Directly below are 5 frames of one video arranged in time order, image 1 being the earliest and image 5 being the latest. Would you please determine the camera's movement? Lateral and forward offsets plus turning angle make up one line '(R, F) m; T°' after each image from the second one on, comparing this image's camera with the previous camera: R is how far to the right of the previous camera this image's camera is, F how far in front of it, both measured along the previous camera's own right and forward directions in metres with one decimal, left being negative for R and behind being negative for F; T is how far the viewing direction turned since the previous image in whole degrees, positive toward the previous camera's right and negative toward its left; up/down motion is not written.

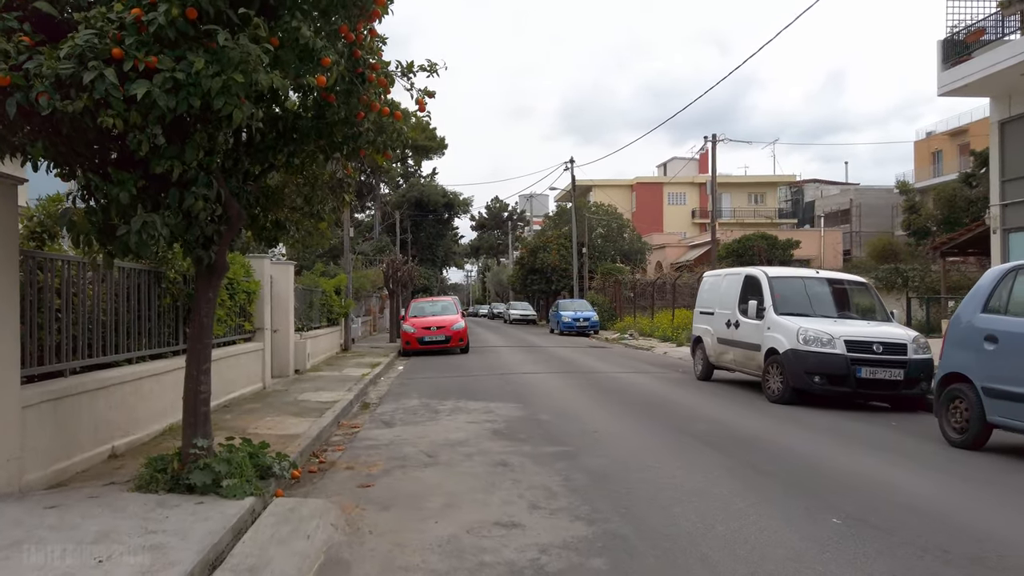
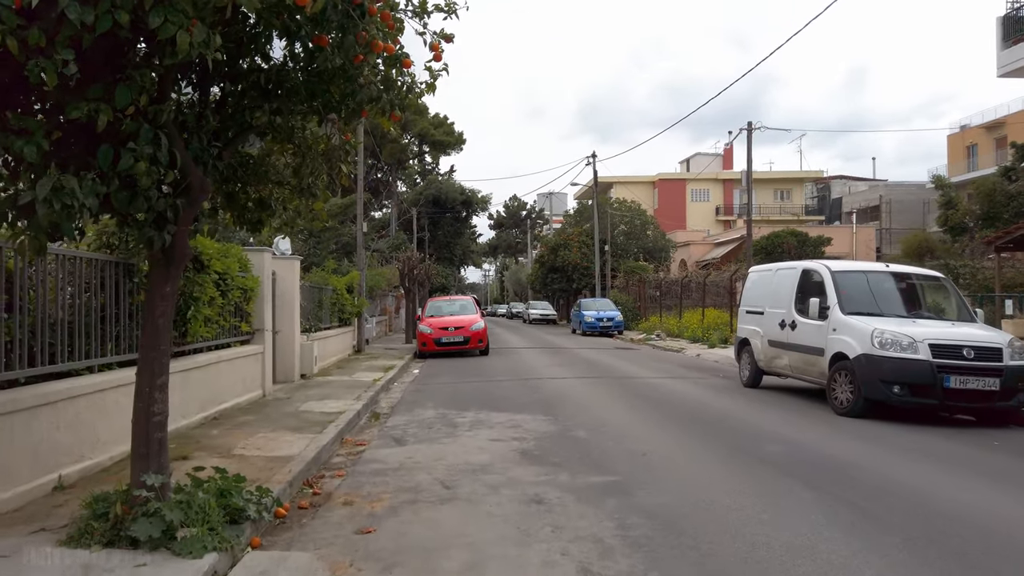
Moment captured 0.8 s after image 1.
(-0.1, +1.3) m; -1°
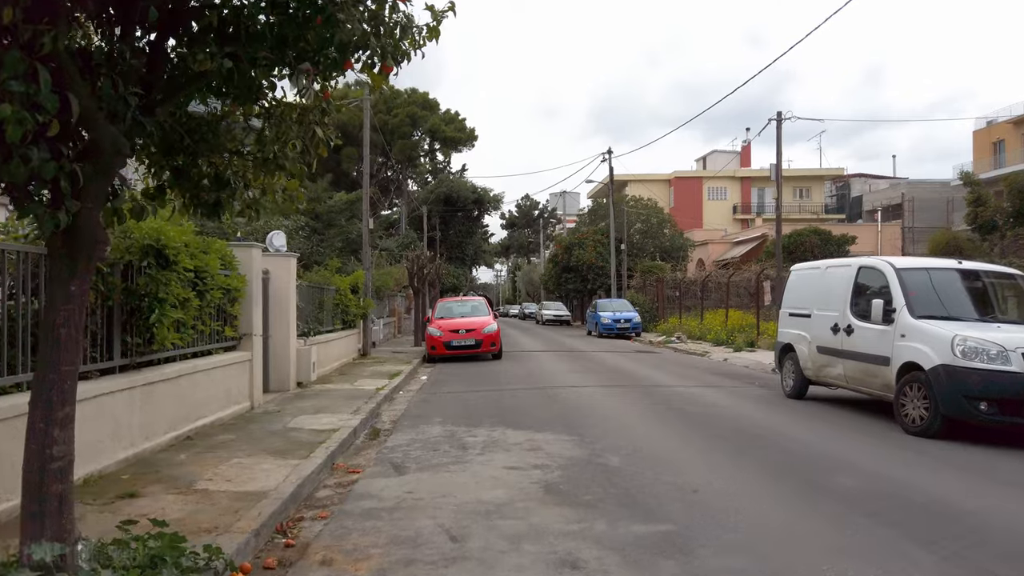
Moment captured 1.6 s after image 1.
(-0.1, +1.3) m; -1°
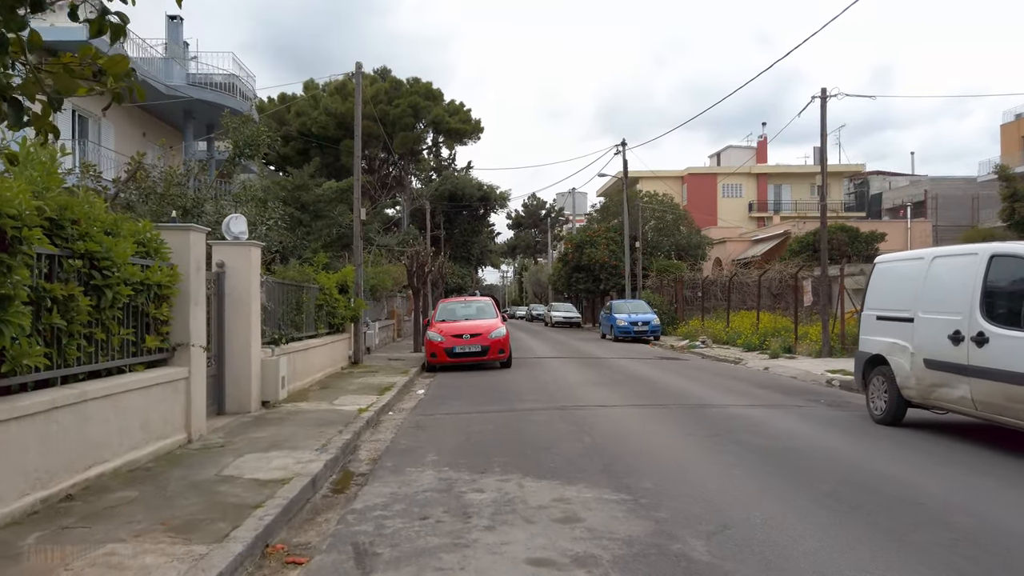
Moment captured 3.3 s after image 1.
(-0.1, +2.4) m; 0°
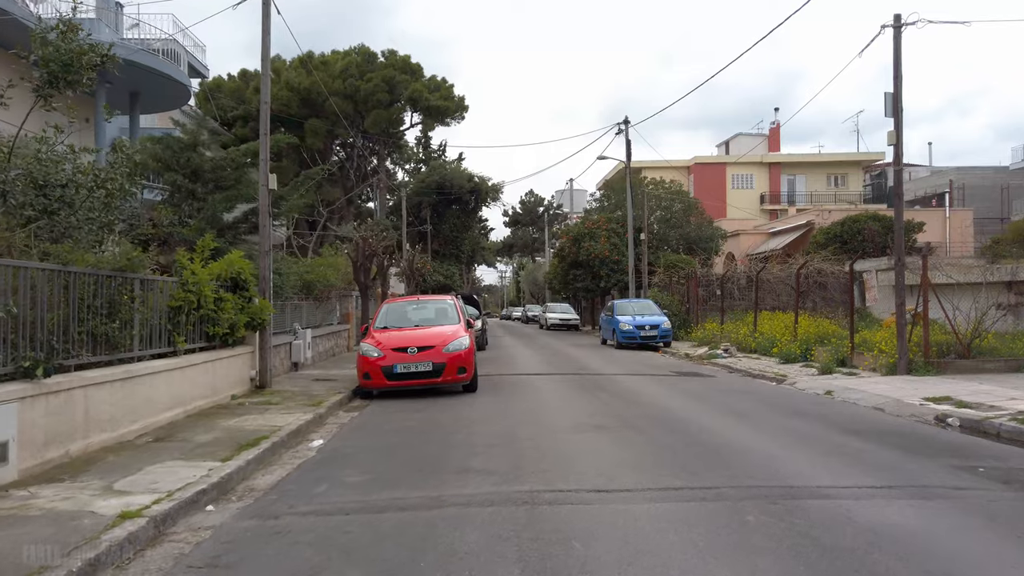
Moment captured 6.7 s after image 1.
(+0.6, +4.9) m; 0°
